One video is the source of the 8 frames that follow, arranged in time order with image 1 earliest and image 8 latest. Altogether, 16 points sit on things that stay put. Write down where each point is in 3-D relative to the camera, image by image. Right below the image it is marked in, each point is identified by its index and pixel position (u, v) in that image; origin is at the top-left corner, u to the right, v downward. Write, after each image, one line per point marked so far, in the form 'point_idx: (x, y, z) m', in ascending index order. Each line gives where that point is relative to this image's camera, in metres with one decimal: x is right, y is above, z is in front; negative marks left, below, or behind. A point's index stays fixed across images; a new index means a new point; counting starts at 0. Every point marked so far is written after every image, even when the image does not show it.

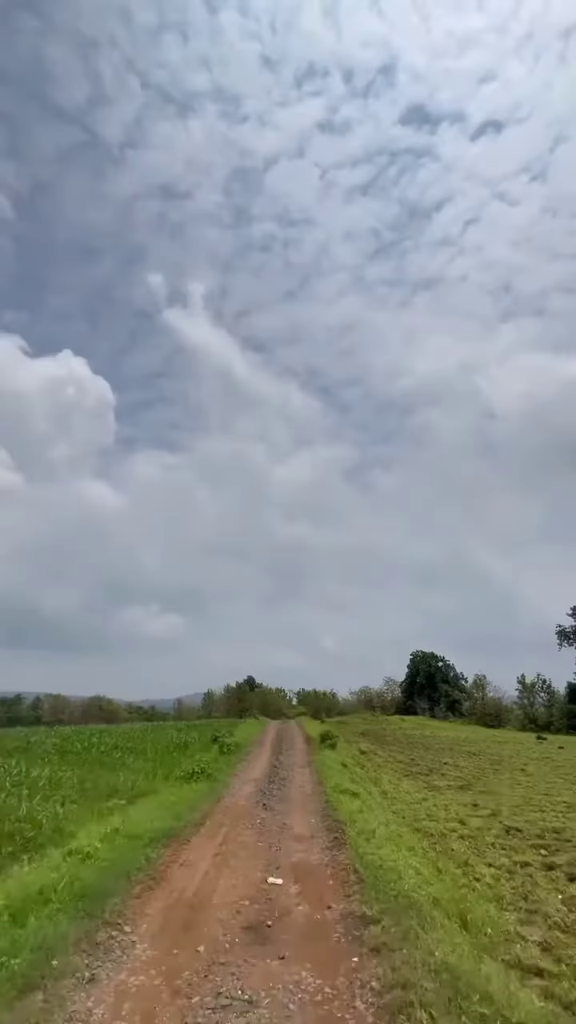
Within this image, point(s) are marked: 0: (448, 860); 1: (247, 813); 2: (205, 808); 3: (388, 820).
0: (+5.7, -12.3, +15.8) m
1: (-1.7, -12.7, +19.0) m
2: (-3.6, -12.9, +19.6) m
3: (+4.3, -13.1, +19.3) m
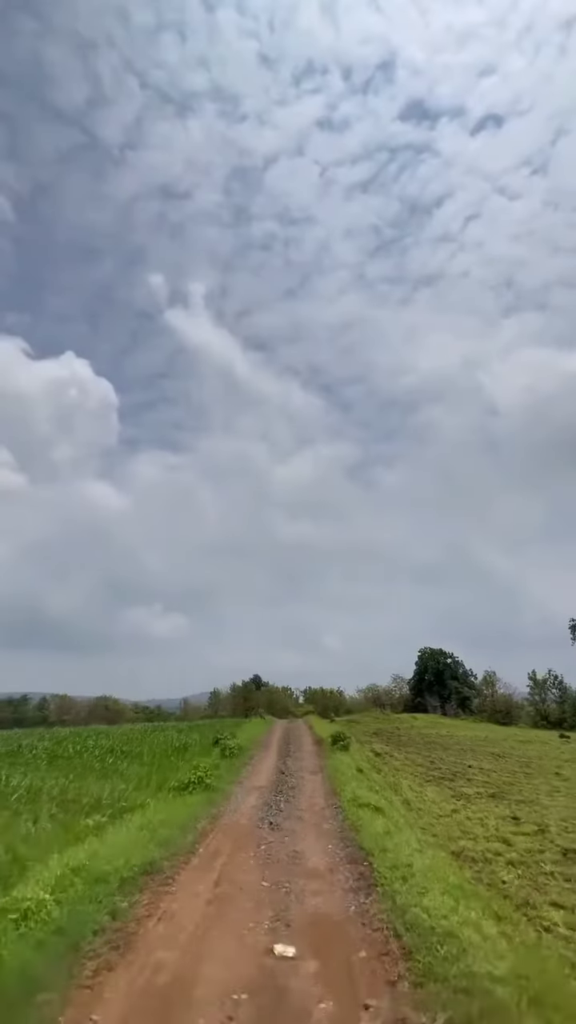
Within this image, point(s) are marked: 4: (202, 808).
0: (+6.0, -10.8, +12.4) m
1: (-1.4, -11.2, +15.6) m
2: (-3.2, -11.5, +16.3) m
3: (+4.7, -11.6, +15.9) m
4: (-3.6, -12.5, +19.1) m
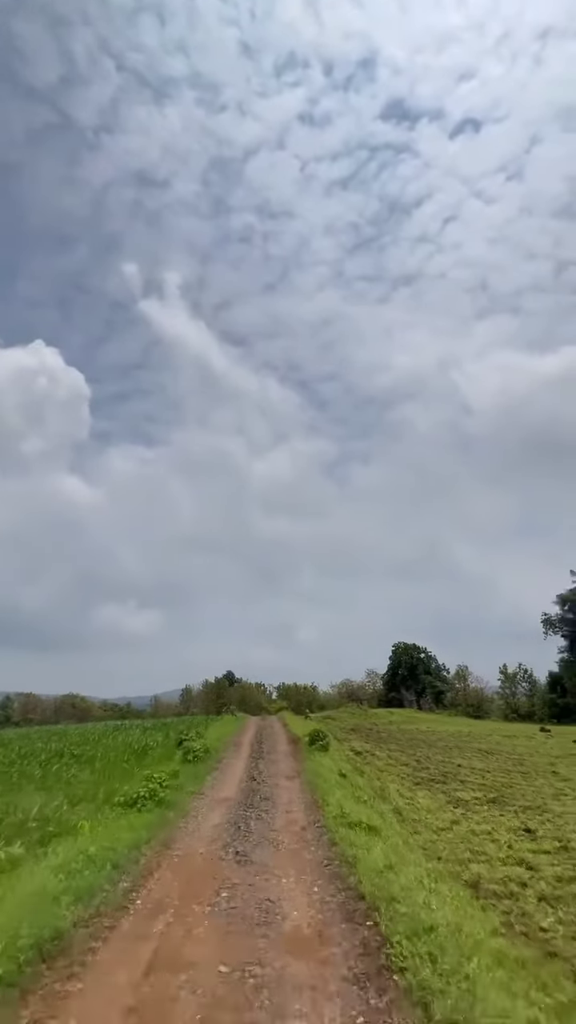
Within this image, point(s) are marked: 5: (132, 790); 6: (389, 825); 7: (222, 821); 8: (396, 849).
0: (+5.4, -9.1, +9.0) m
1: (-2.1, -9.5, +11.8) m
2: (-4.0, -9.7, +12.3) m
3: (+3.9, -9.9, +12.4) m
4: (-4.6, -10.7, +15.1) m
5: (-6.8, -12.0, +19.6) m
6: (+3.8, -11.8, +17.1) m
7: (-2.5, -11.7, +17.1) m
8: (+3.3, -10.3, +13.9) m
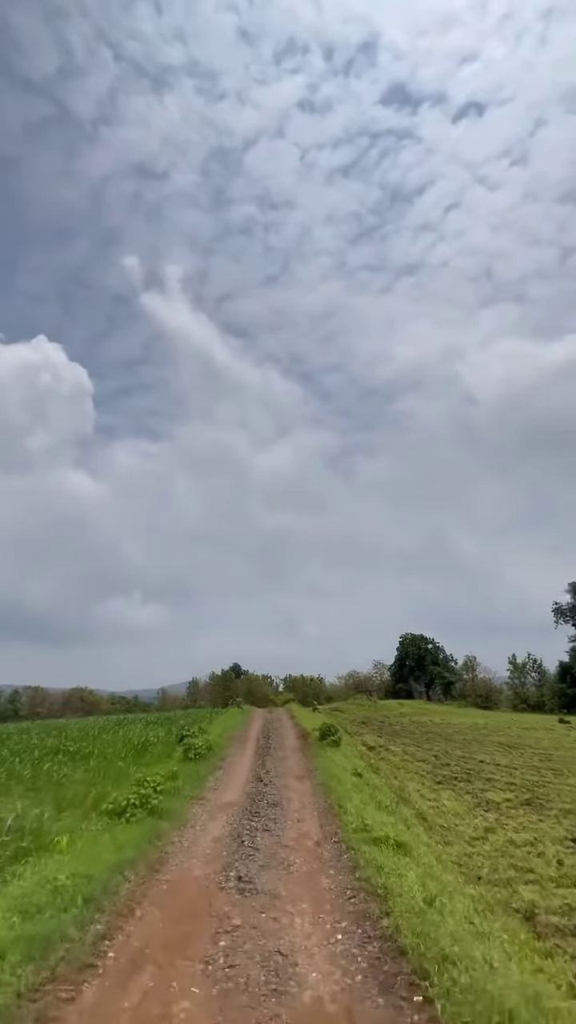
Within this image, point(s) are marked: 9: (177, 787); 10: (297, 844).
0: (+5.7, -8.0, +6.5) m
1: (-1.8, -8.4, +9.4) m
2: (-3.7, -8.6, +10.0) m
3: (+4.2, -8.8, +10.0) m
4: (-4.2, -9.6, +12.8) m
5: (-6.3, -10.8, +17.3) m
6: (+4.2, -10.5, +14.7) m
7: (-2.1, -10.5, +14.8) m
8: (+3.7, -9.1, +11.5) m
9: (-4.8, -11.7, +19.3) m
10: (+0.3, -9.8, +13.4) m
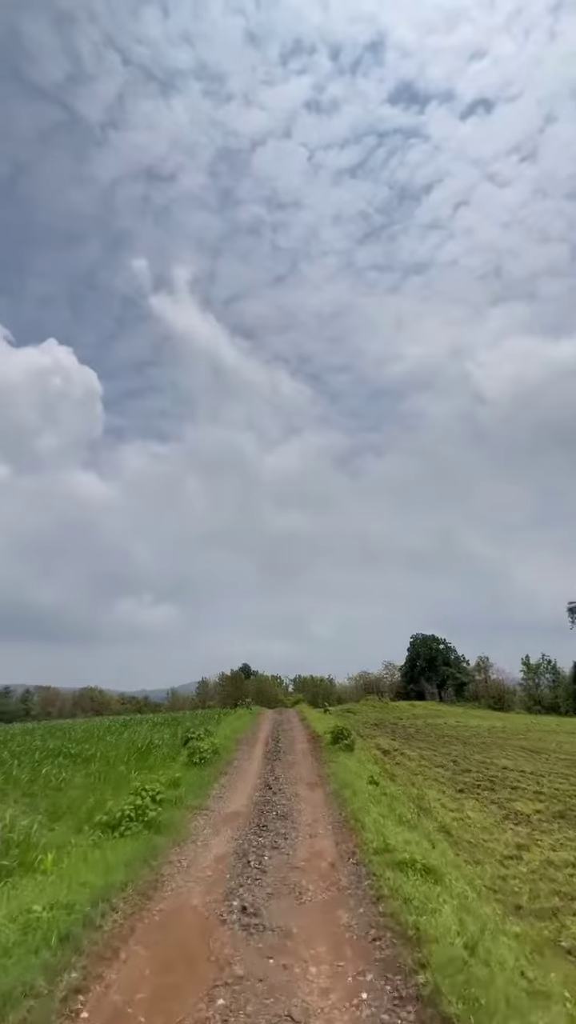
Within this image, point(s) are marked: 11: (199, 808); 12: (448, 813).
0: (+5.9, -7.3, +4.9) m
1: (-1.6, -7.8, +7.9) m
2: (-3.5, -8.0, +8.5) m
3: (+4.4, -8.2, +8.3) m
4: (-3.9, -9.0, +11.3) m
5: (-6.0, -10.2, +15.9) m
6: (+4.5, -9.9, +13.0) m
7: (-1.8, -9.9, +13.3) m
8: (+3.9, -8.5, +9.9) m
9: (-4.3, -11.1, +17.8) m
10: (+0.6, -9.2, +11.8) m
11: (-3.4, -11.3, +17.4) m
12: (+6.9, -13.0, +19.5) m
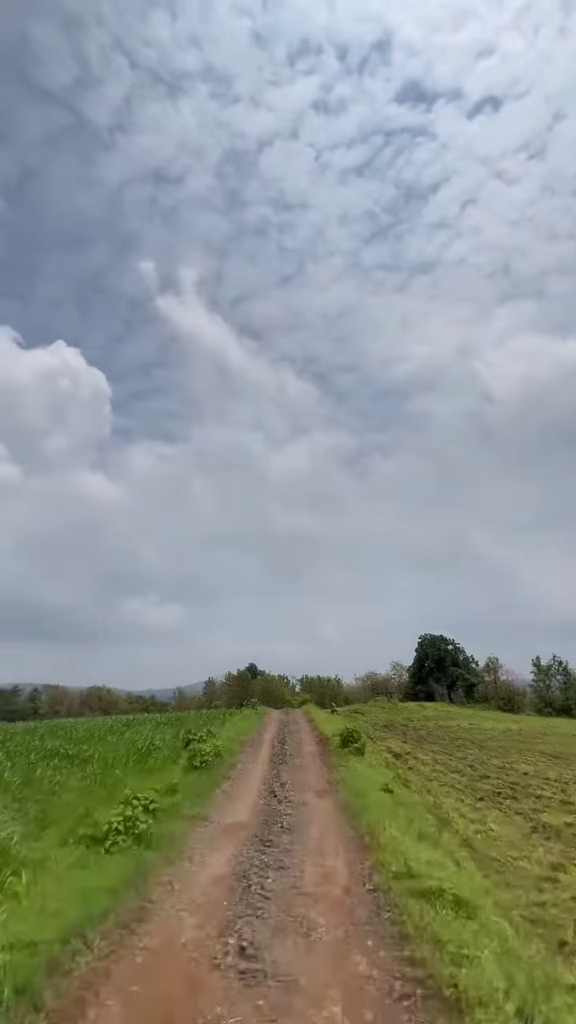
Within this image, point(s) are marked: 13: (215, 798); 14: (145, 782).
0: (+5.9, -6.7, +3.2) m
1: (-1.5, -7.1, +6.4) m
2: (-3.4, -7.4, +7.0) m
3: (+4.5, -7.5, +6.7) m
4: (-3.8, -8.4, +9.8) m
5: (-5.7, -9.6, +14.4) m
6: (+4.7, -9.3, +11.4) m
7: (-1.6, -9.3, +11.7) m
8: (+4.0, -7.9, +8.3) m
9: (-4.1, -10.5, +16.3) m
10: (+0.7, -8.6, +10.2) m
11: (-3.2, -10.7, +15.9) m
12: (+7.1, -12.3, +17.9) m
13: (-3.0, -11.7, +18.6) m
14: (-6.3, -11.9, +20.0) m
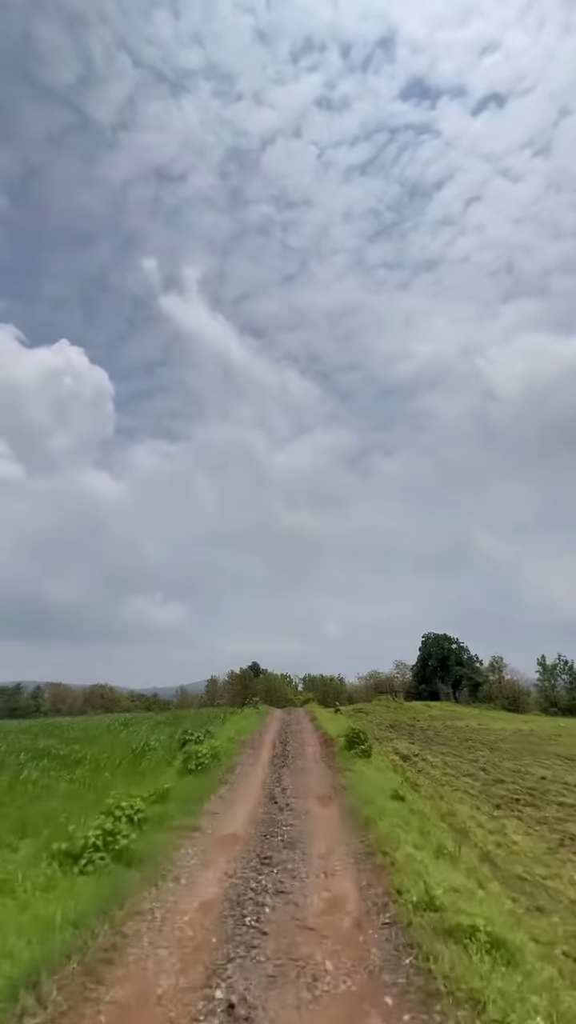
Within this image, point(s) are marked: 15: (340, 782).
0: (+5.9, -6.0, +1.6) m
1: (-1.5, -6.5, +4.8) m
2: (-3.4, -6.7, +5.5) m
3: (+4.5, -6.8, +5.1) m
4: (-3.8, -7.7, +8.3) m
5: (-5.7, -8.9, +12.8) m
6: (+4.7, -8.6, +9.8) m
7: (-1.6, -8.6, +10.2) m
8: (+4.0, -7.2, +6.7) m
9: (-4.0, -9.8, +14.8) m
10: (+0.7, -7.9, +8.7) m
11: (-3.1, -10.0, +14.3) m
12: (+7.2, -11.6, +16.2) m
13: (-2.9, -11.0, +17.1) m
14: (-6.2, -11.2, +18.5) m
15: (+2.2, -11.8, +19.9) m
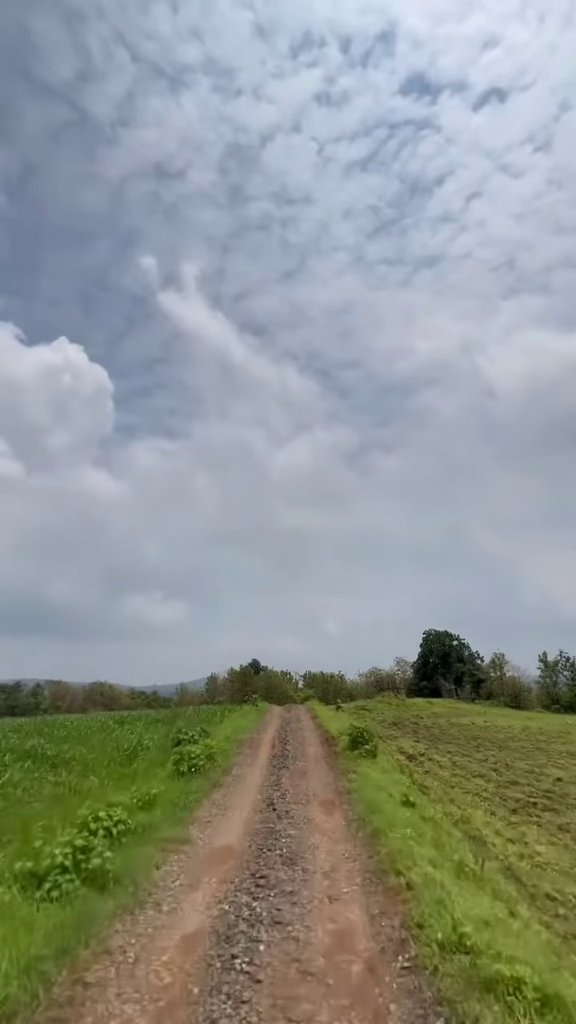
0: (+5.8, -5.4, 0.0) m
1: (-1.5, -5.8, +3.2) m
2: (-3.4, -6.0, +3.9) m
3: (+4.5, -6.1, +3.5) m
4: (-3.8, -7.0, +6.7) m
5: (-5.7, -8.2, +11.3) m
6: (+4.7, -7.9, +8.3) m
7: (-1.6, -7.9, +8.6) m
8: (+4.0, -6.5, +5.1) m
9: (-4.1, -9.1, +13.2) m
10: (+0.7, -7.2, +7.1) m
11: (-3.1, -9.3, +12.8) m
12: (+7.2, -10.9, +14.7) m
13: (-2.9, -10.3, +15.6) m
14: (-6.3, -10.4, +17.0) m
15: (+2.2, -11.1, +18.3) m
